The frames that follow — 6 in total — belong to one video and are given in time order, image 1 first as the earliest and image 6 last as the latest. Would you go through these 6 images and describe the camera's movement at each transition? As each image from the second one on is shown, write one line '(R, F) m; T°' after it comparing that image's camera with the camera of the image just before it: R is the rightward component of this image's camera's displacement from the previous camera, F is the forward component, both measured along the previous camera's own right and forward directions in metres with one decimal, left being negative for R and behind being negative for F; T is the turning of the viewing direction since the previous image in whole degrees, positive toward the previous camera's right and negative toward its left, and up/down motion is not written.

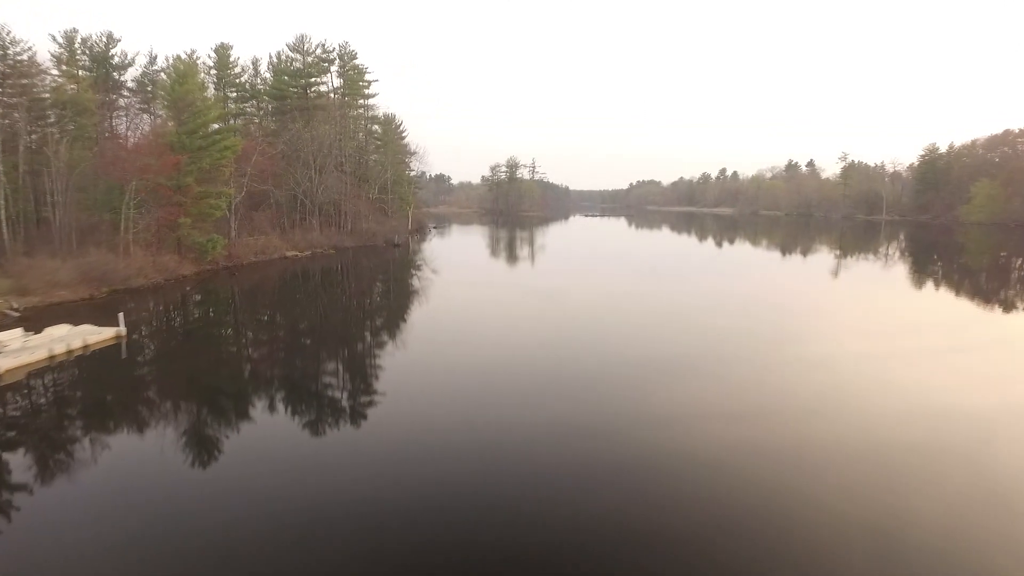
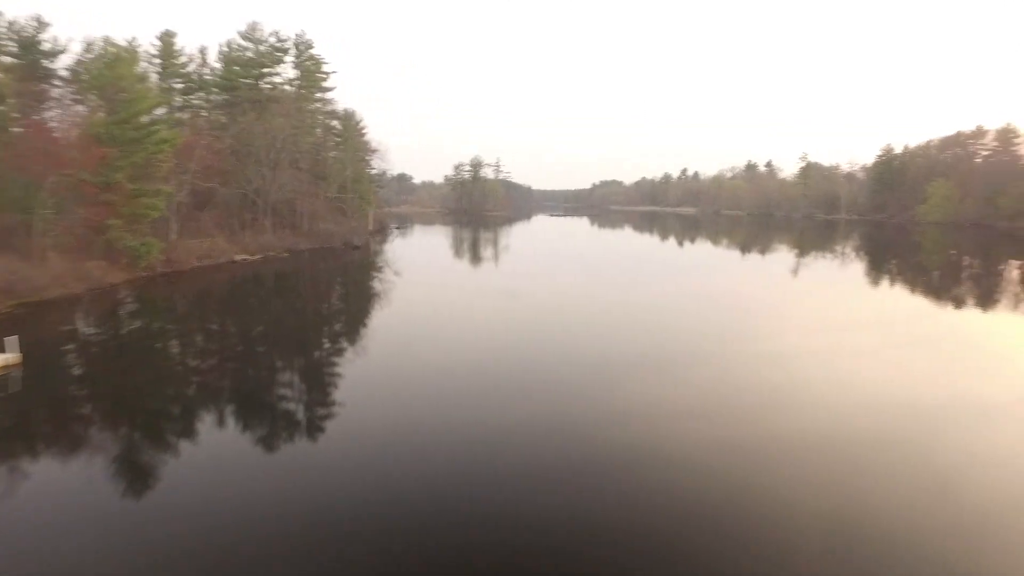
(-0.1, +0.4) m; +4°
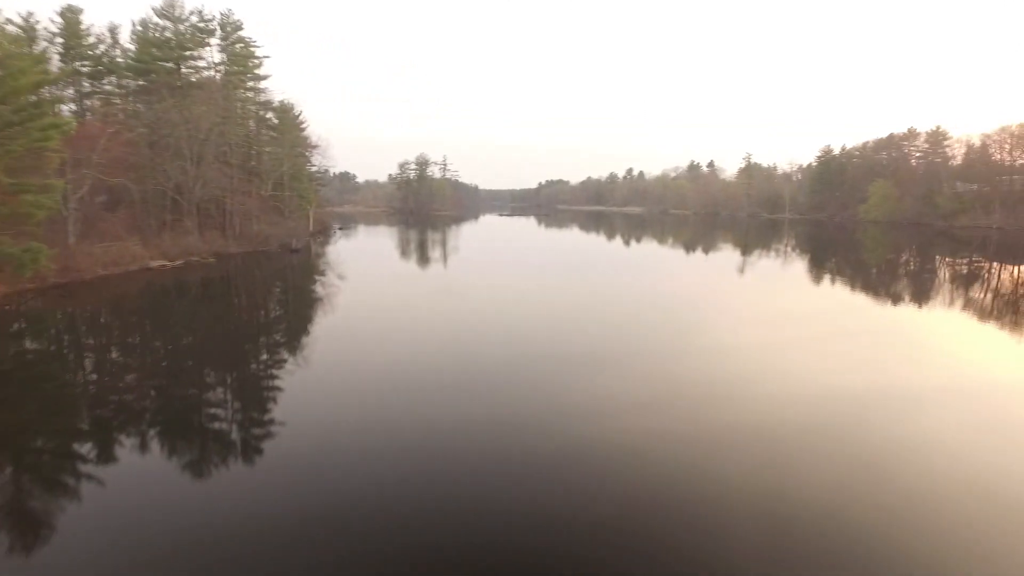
(-0.2, +0.6) m; +6°
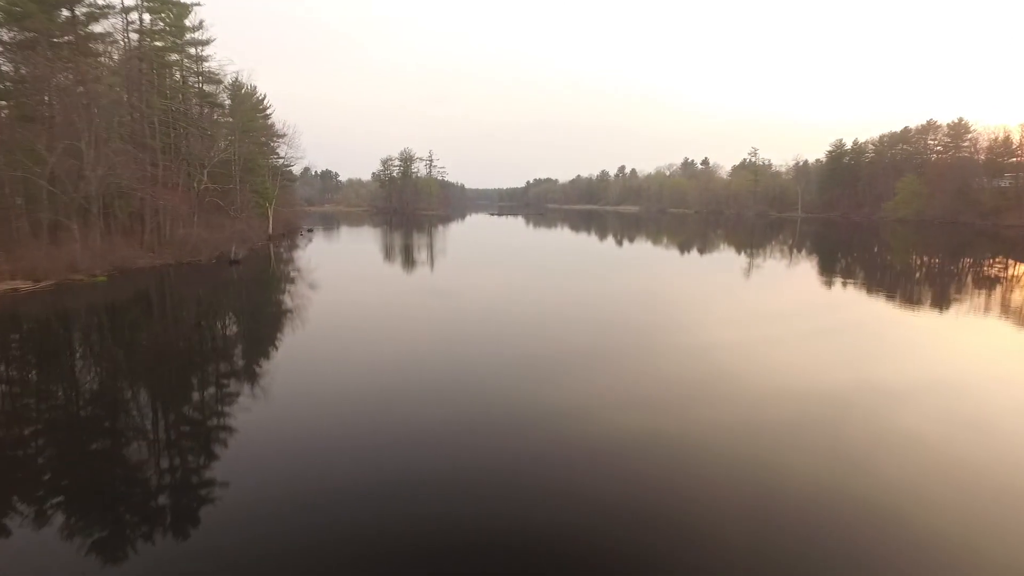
(-0.3, +1.8) m; +2°
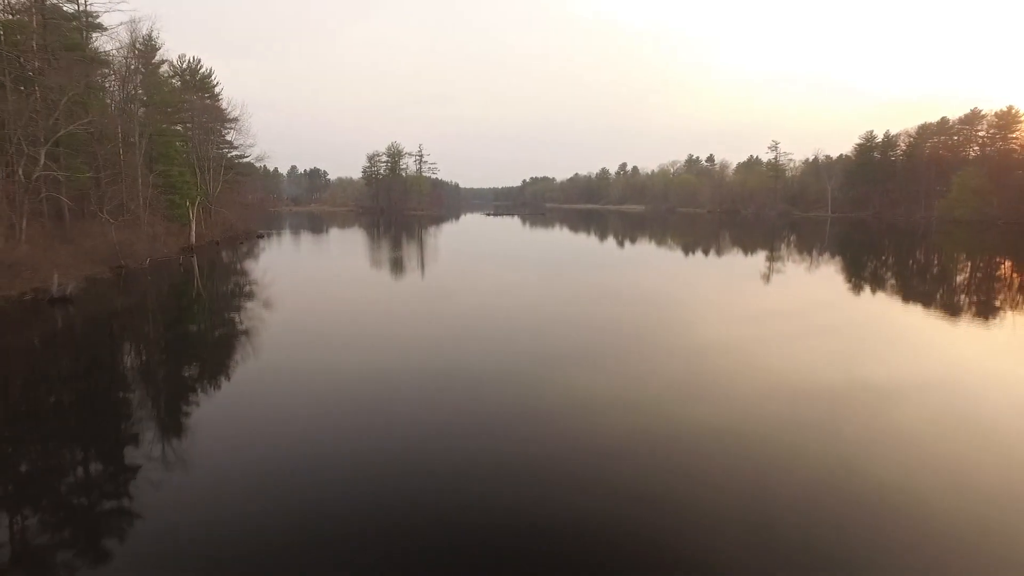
(-0.1, +2.2) m; +1°
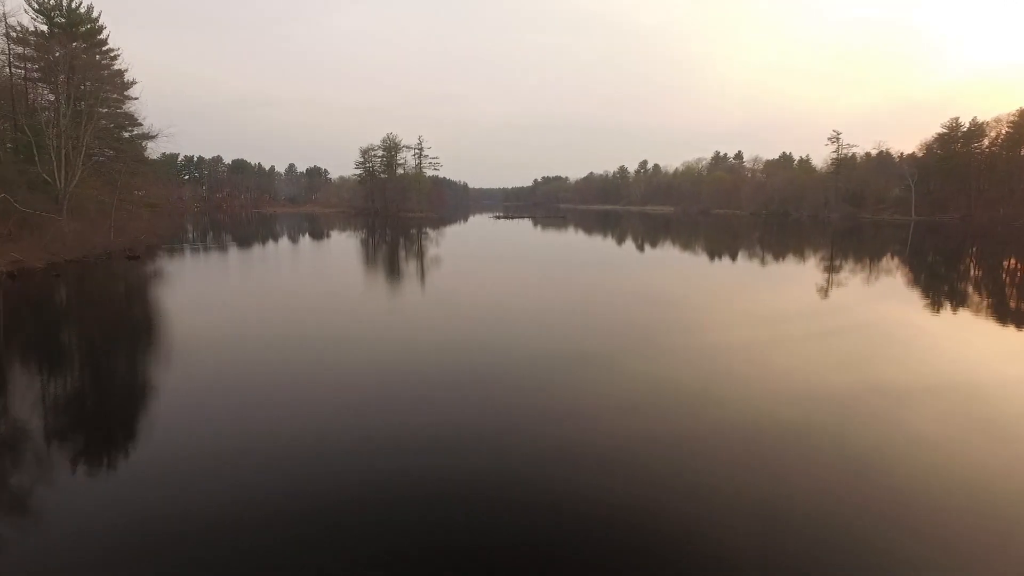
(-0.1, +3.2) m; -1°
